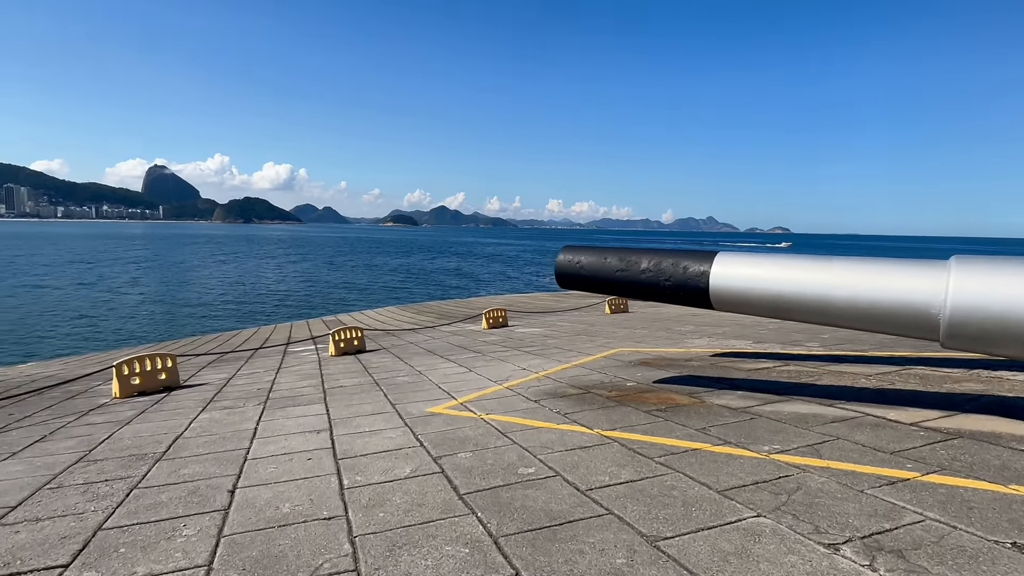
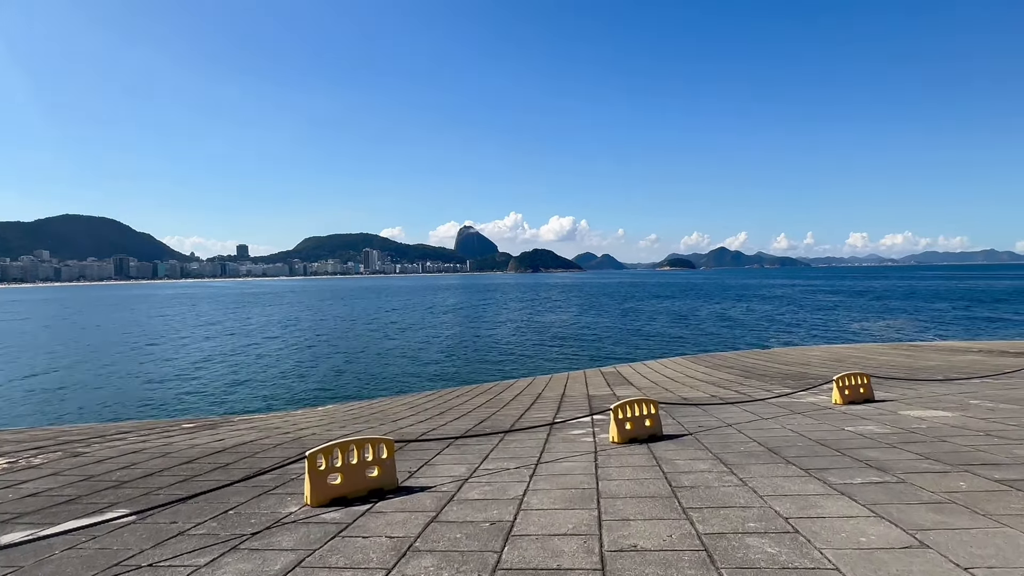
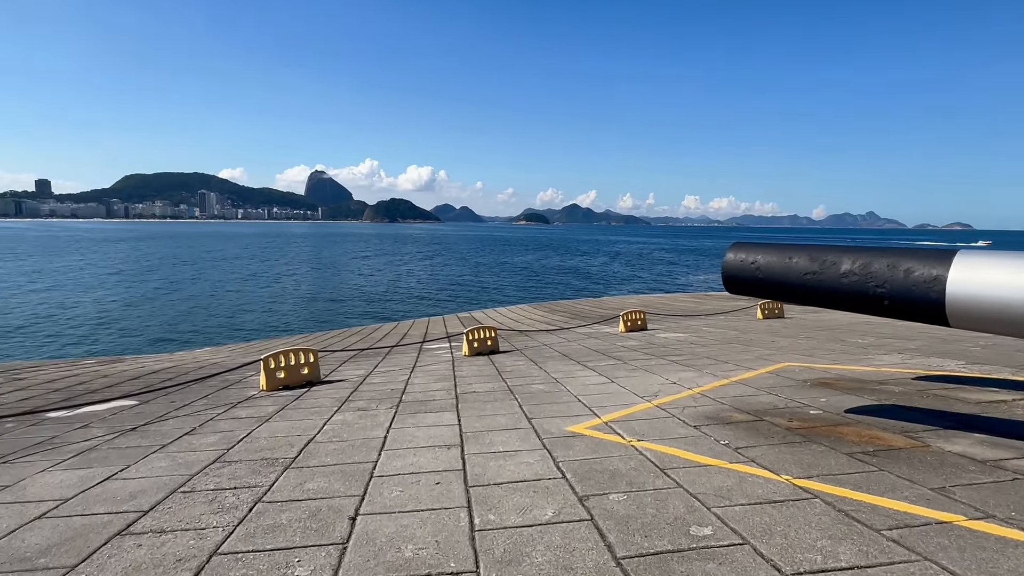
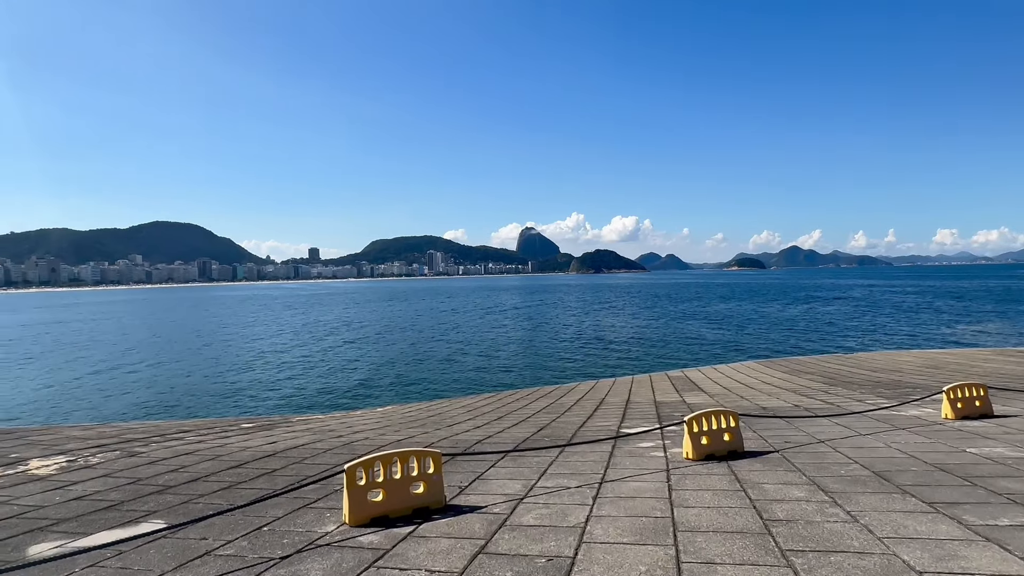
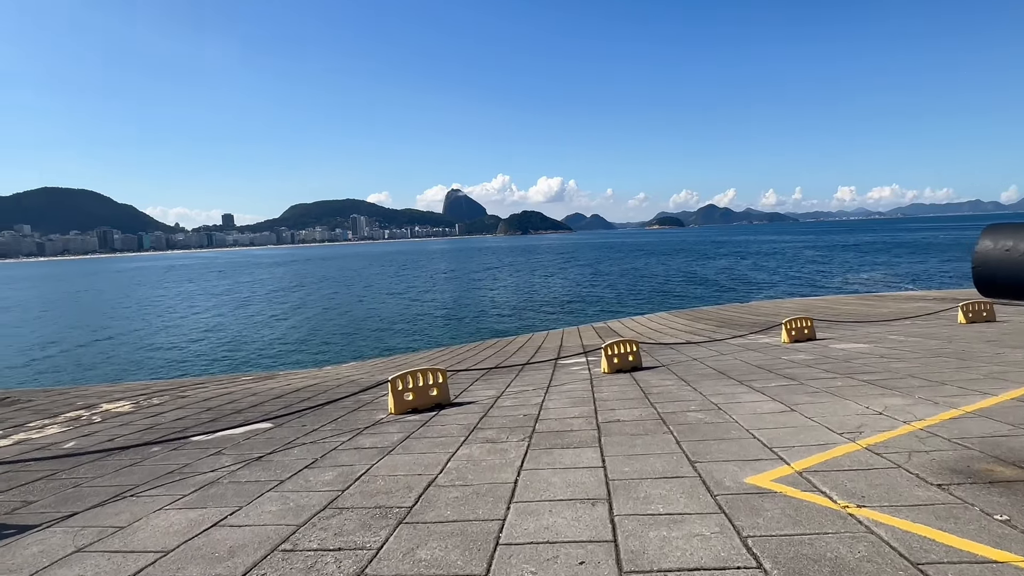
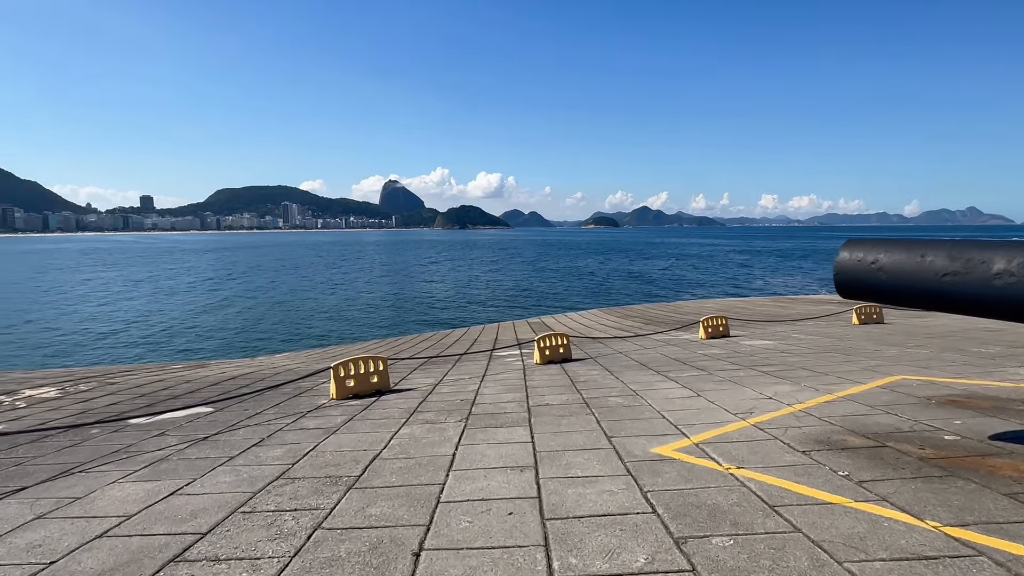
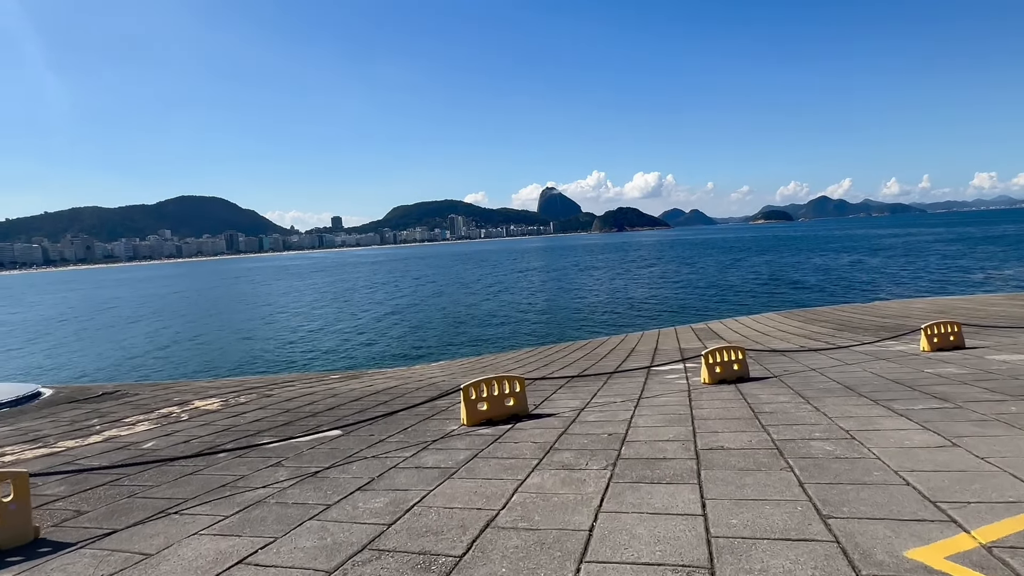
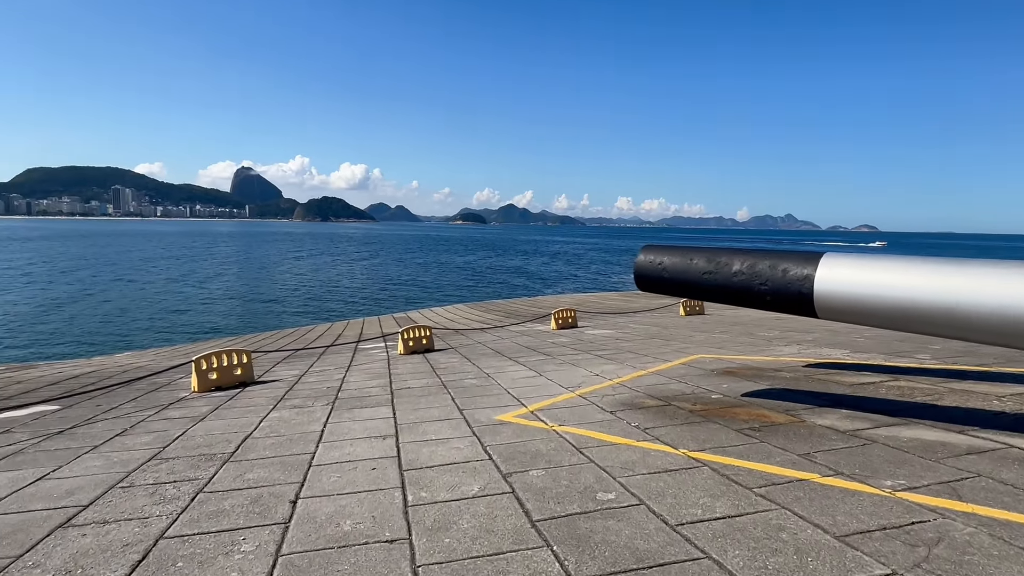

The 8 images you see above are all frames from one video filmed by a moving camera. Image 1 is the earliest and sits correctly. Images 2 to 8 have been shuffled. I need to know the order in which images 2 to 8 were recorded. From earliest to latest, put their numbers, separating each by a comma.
8, 3, 6, 5, 7, 2, 4
